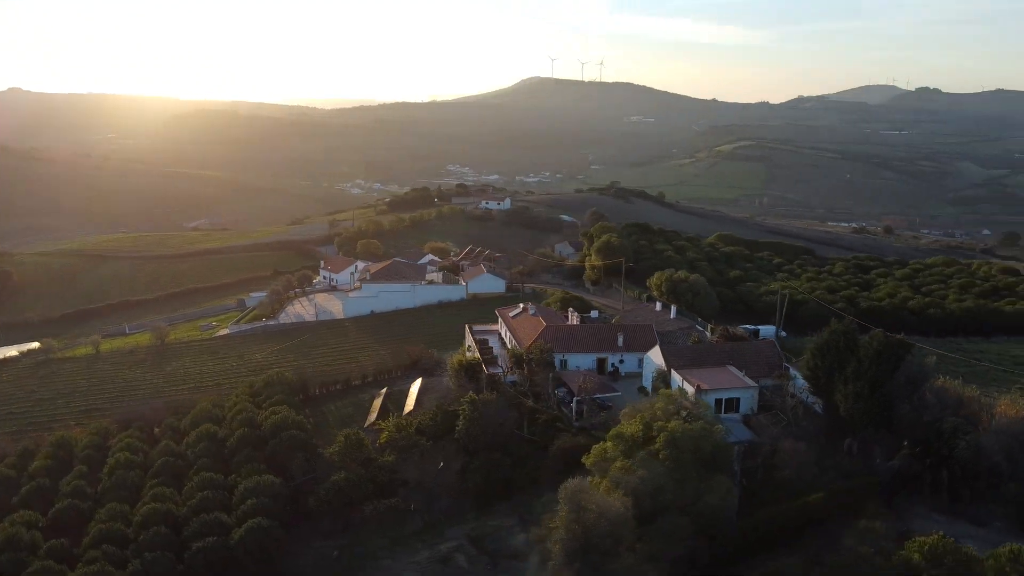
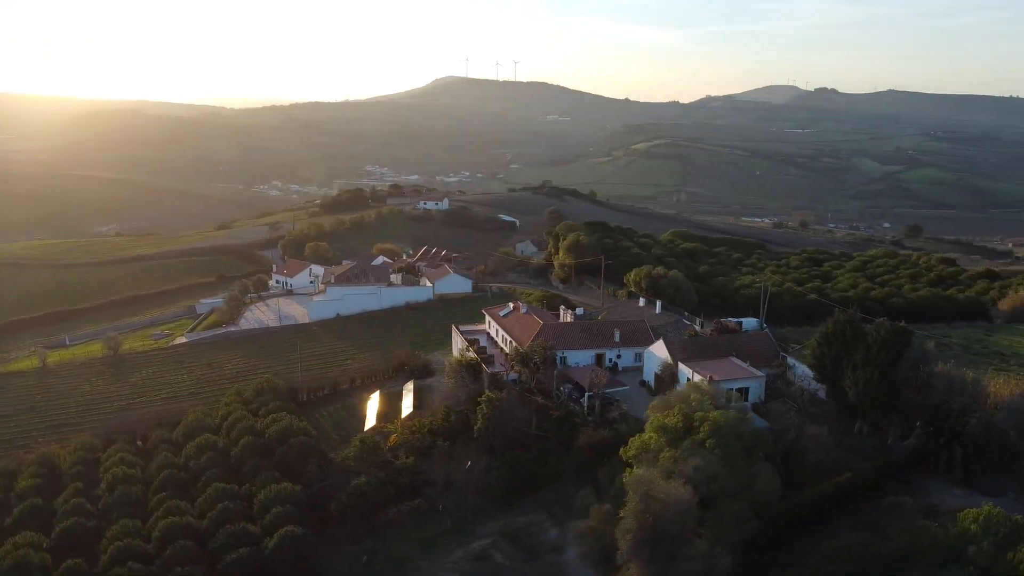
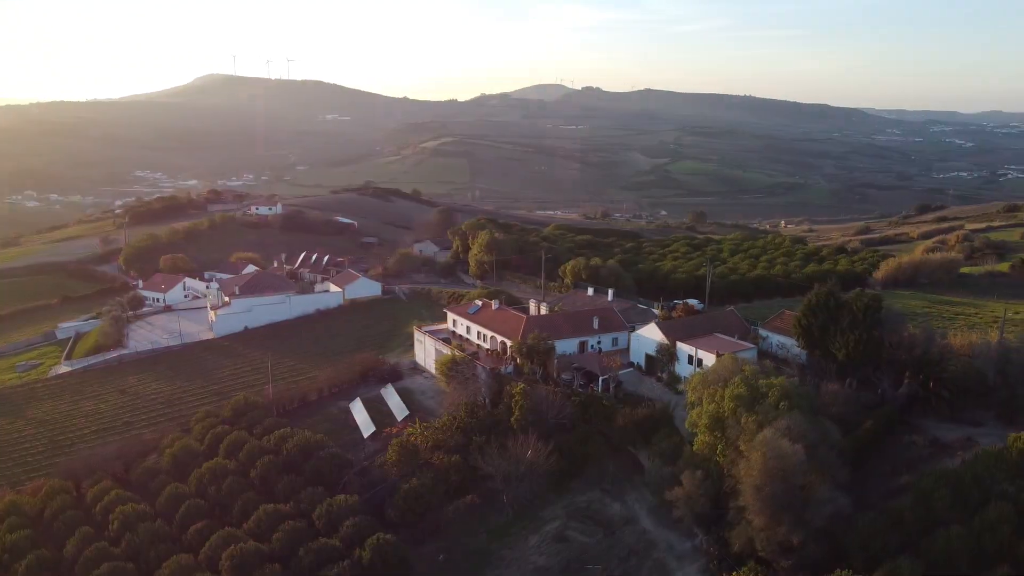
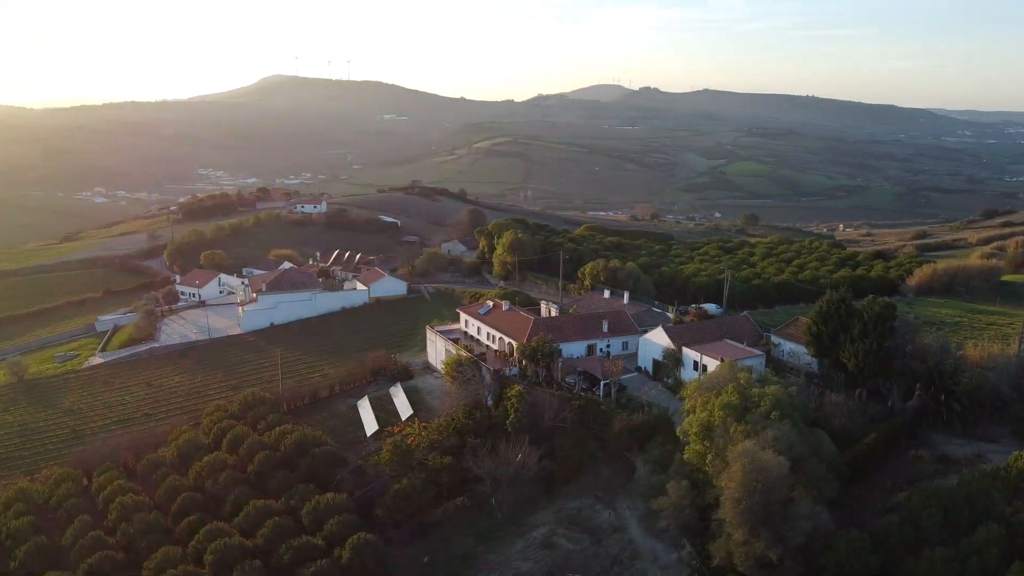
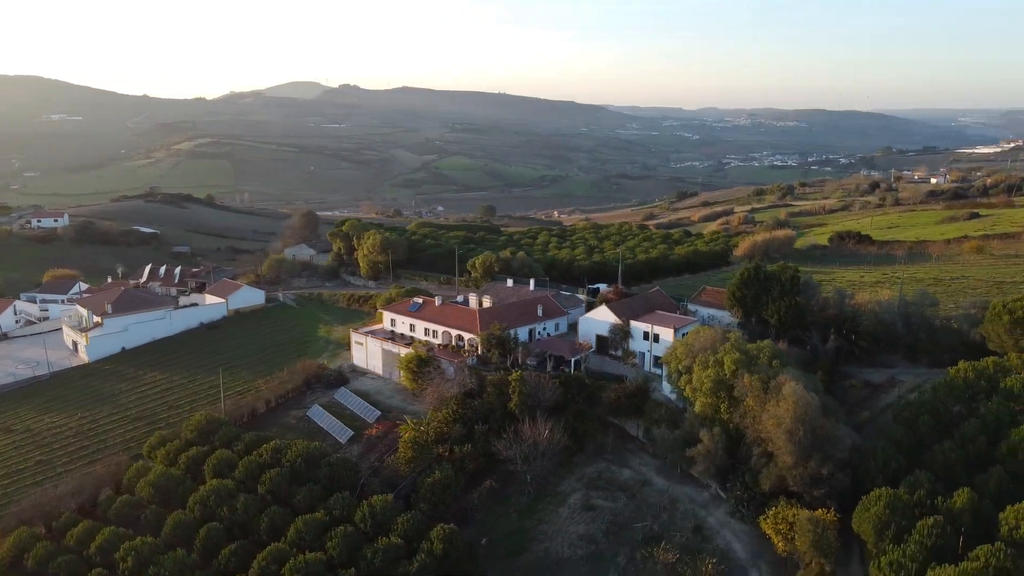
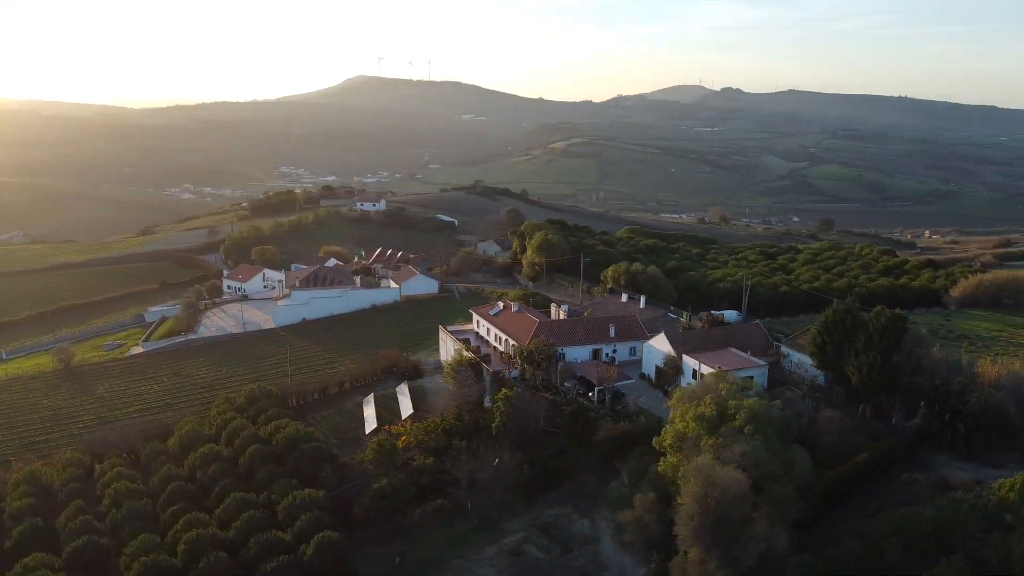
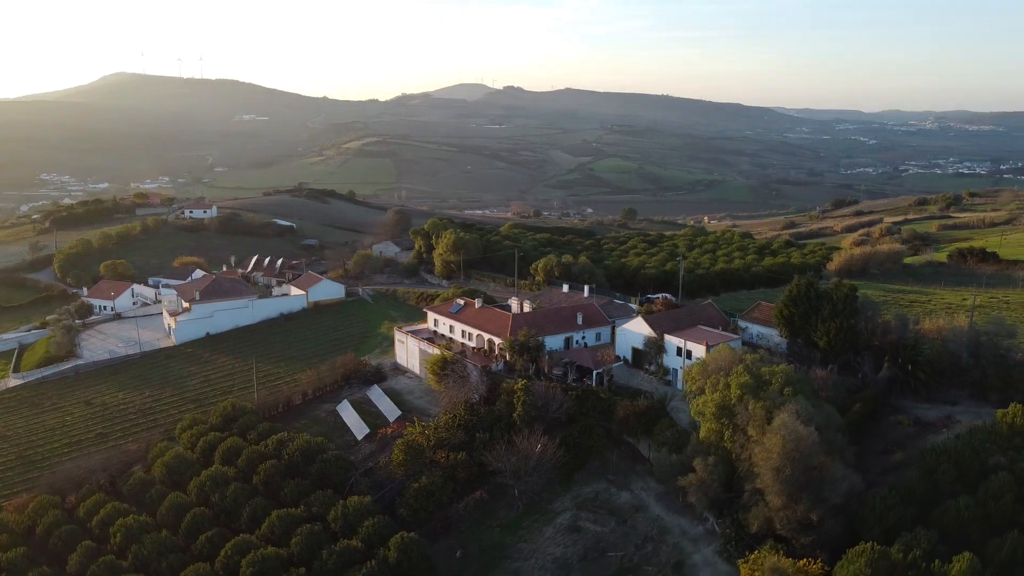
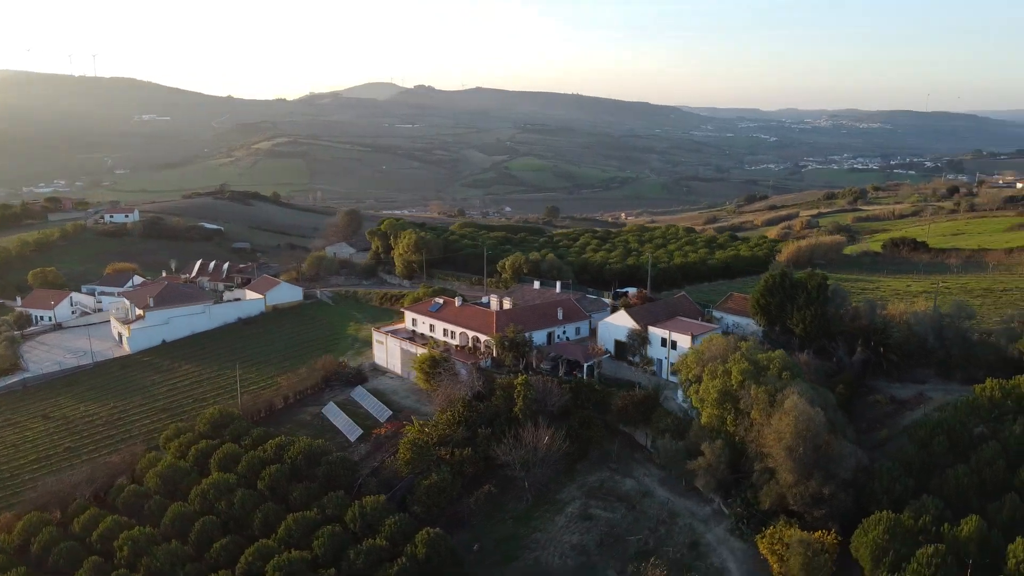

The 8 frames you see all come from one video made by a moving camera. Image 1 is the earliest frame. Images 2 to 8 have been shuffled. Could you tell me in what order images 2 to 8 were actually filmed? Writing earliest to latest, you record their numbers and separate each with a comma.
2, 6, 4, 3, 7, 8, 5
